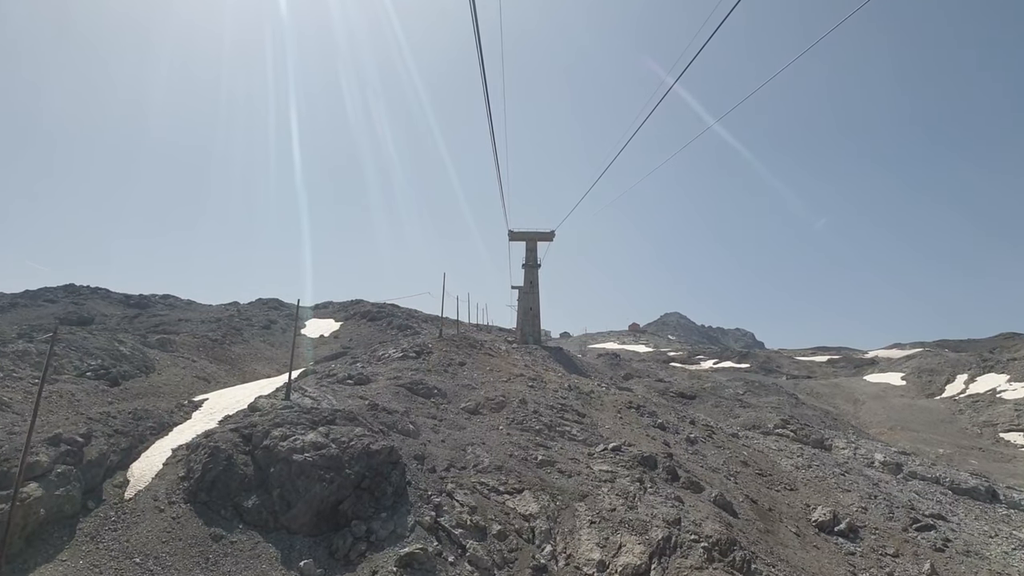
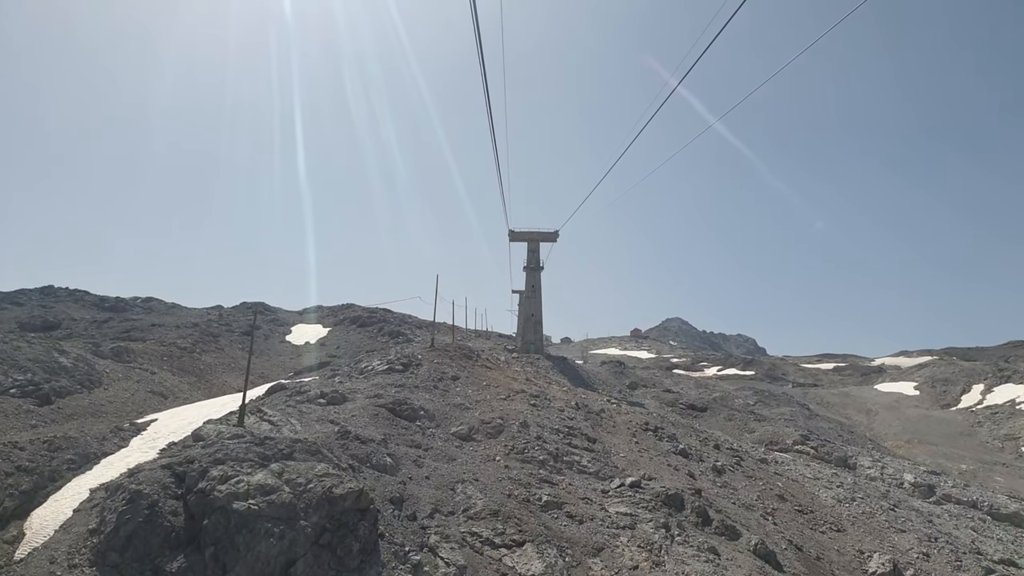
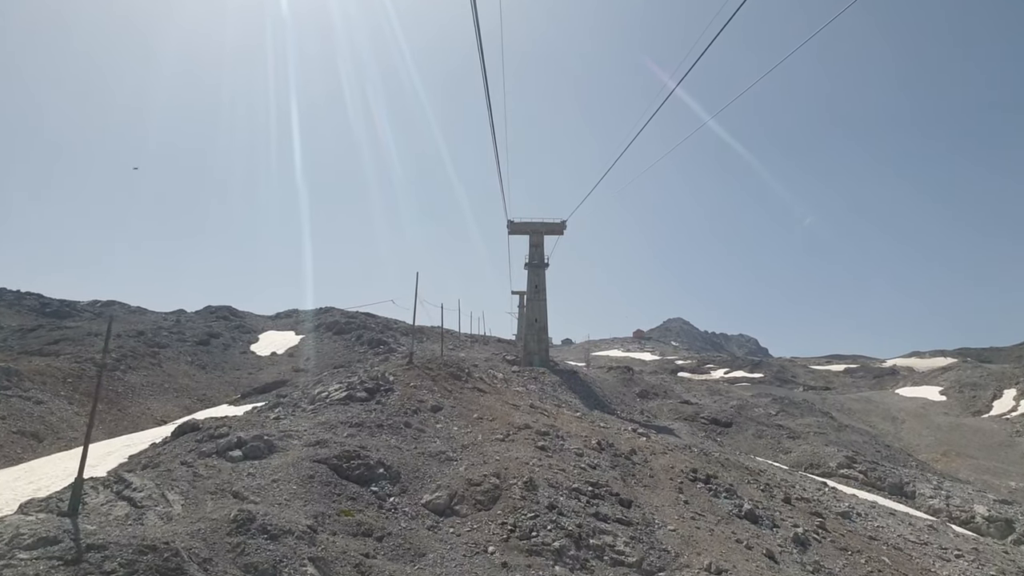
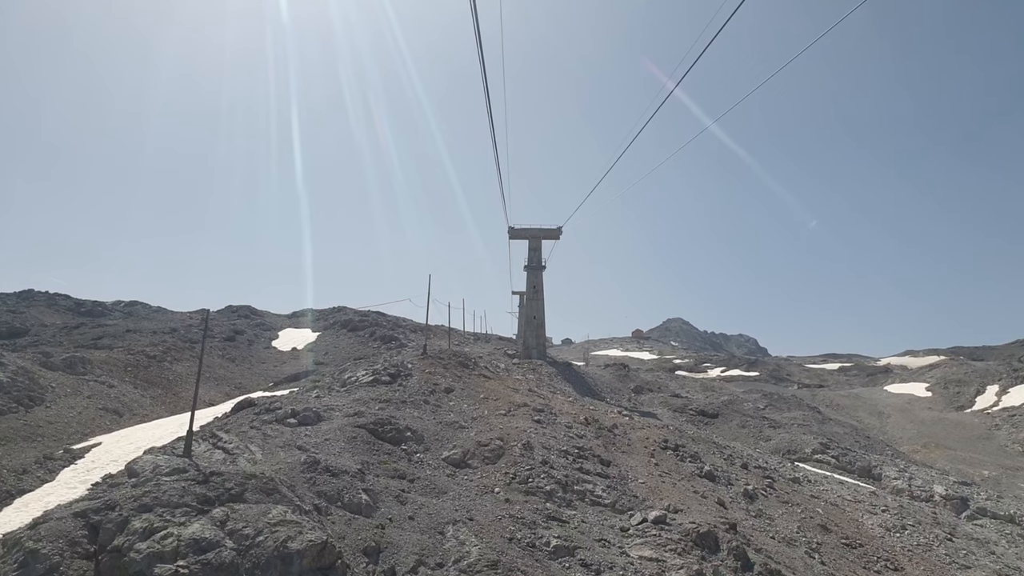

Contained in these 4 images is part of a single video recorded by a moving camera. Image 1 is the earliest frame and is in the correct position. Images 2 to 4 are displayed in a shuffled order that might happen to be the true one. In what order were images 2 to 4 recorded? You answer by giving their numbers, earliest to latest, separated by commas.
2, 4, 3
